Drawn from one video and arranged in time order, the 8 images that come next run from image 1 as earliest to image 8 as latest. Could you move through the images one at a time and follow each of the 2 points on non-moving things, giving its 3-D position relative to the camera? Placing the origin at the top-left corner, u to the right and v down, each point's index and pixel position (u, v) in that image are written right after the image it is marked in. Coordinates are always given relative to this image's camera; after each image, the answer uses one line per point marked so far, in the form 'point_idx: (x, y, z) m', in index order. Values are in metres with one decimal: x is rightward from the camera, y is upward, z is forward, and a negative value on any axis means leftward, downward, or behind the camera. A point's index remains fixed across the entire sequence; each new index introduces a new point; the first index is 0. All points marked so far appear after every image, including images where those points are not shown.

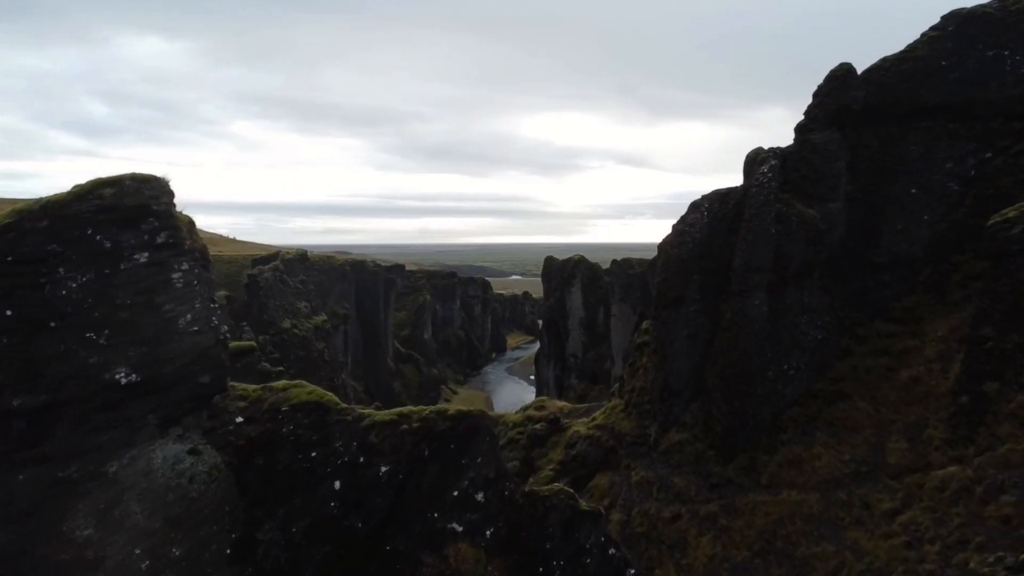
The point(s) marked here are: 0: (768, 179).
0: (+6.0, +2.5, +15.8) m
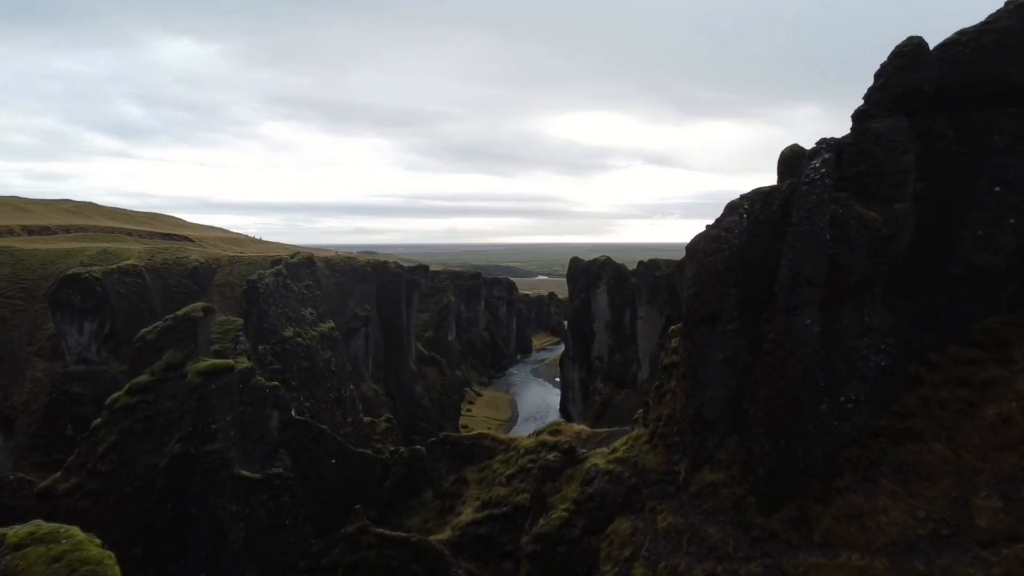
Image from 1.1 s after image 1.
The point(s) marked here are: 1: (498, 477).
0: (+6.1, +2.2, +13.4) m
1: (-0.4, -5.3, +19.2) m
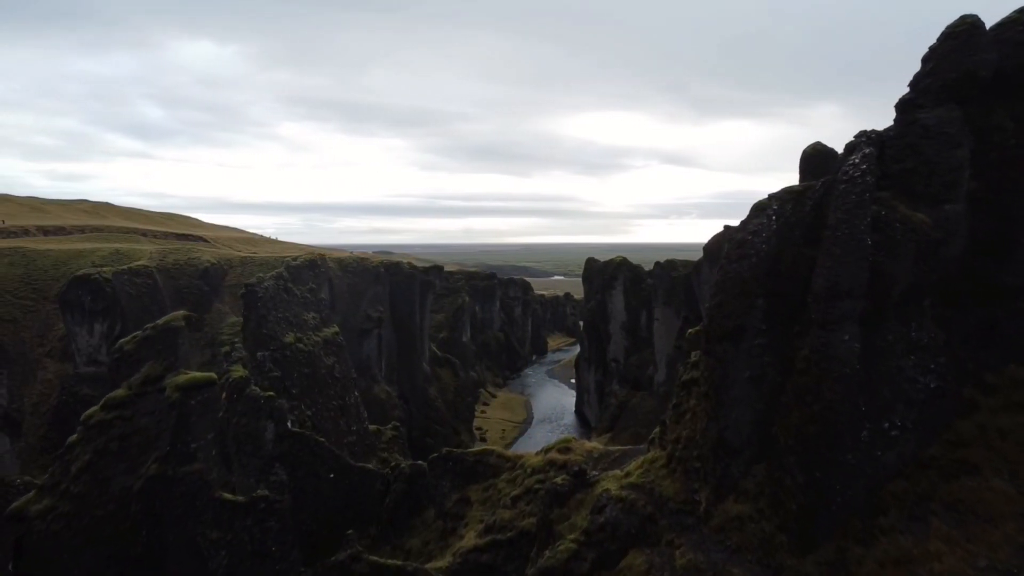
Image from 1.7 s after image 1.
0: (+6.1, +2.0, +12.0) m
1: (-0.2, -5.5, +17.8) m
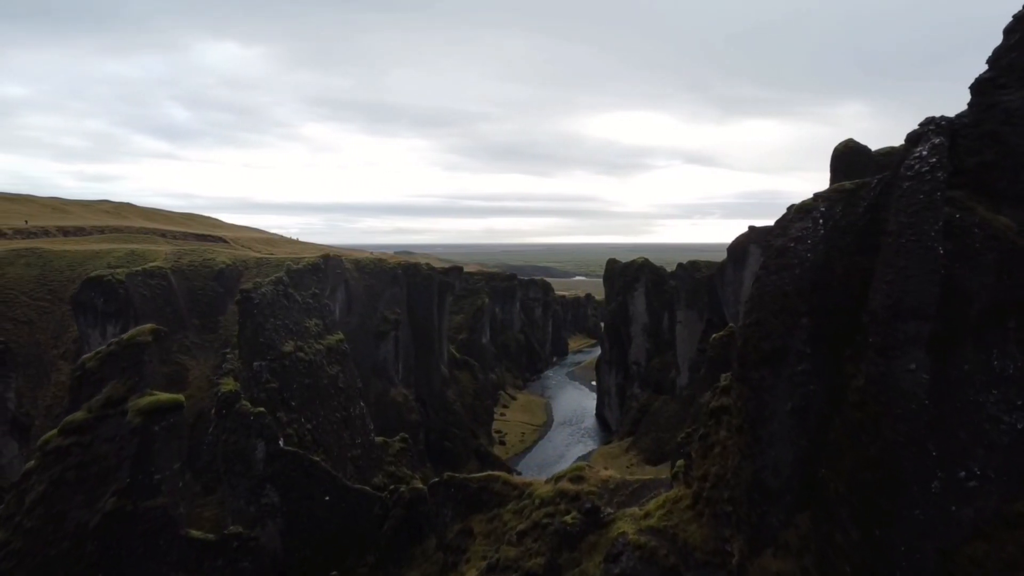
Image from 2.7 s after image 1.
0: (+6.1, +1.8, +10.0) m
1: (-0.1, -5.8, +16.1) m
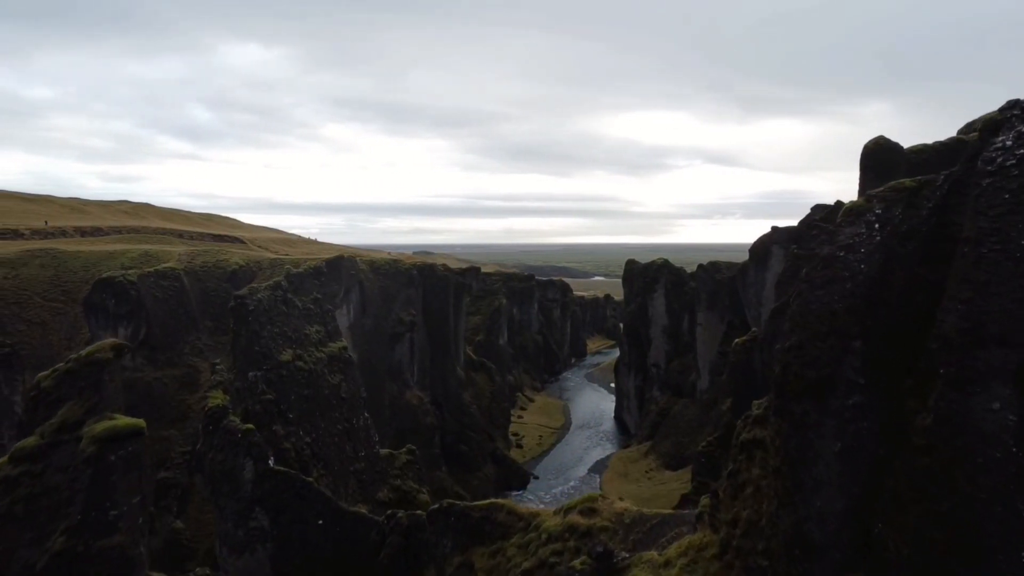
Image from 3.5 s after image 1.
0: (+6.0, +1.5, +8.2) m
1: (0.0, -6.0, +14.5) m
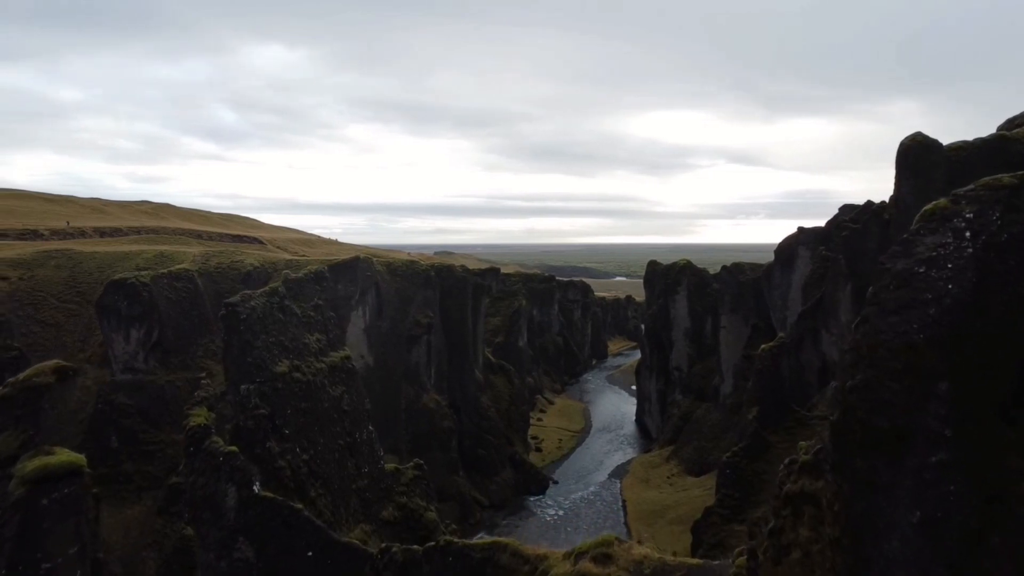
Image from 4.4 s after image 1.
0: (+5.9, +1.2, +6.2) m
1: (+0.1, -6.2, +12.6) m
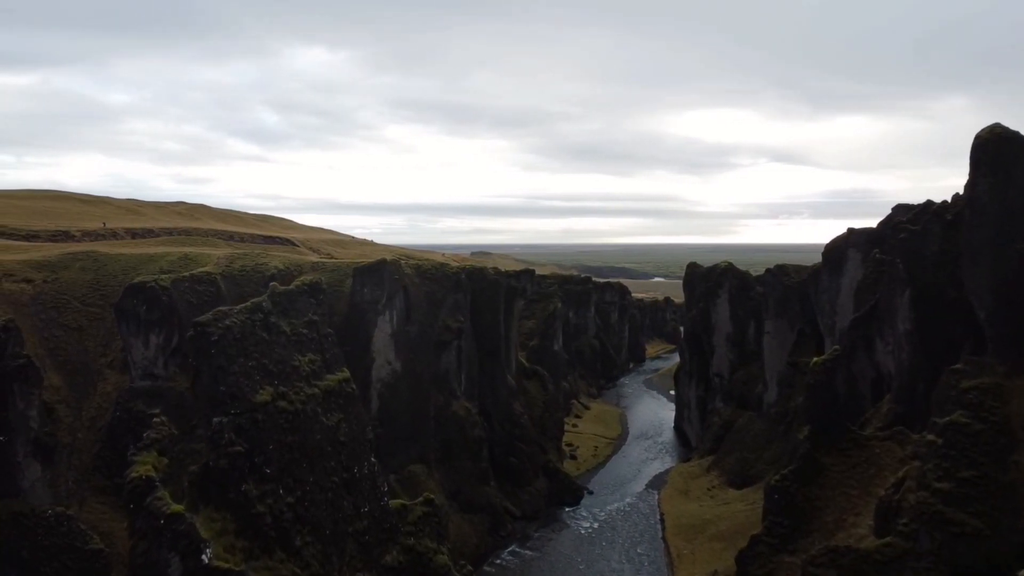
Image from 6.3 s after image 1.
0: (+5.5, +0.7, +2.4) m
1: (0.0, -6.7, +9.1) m
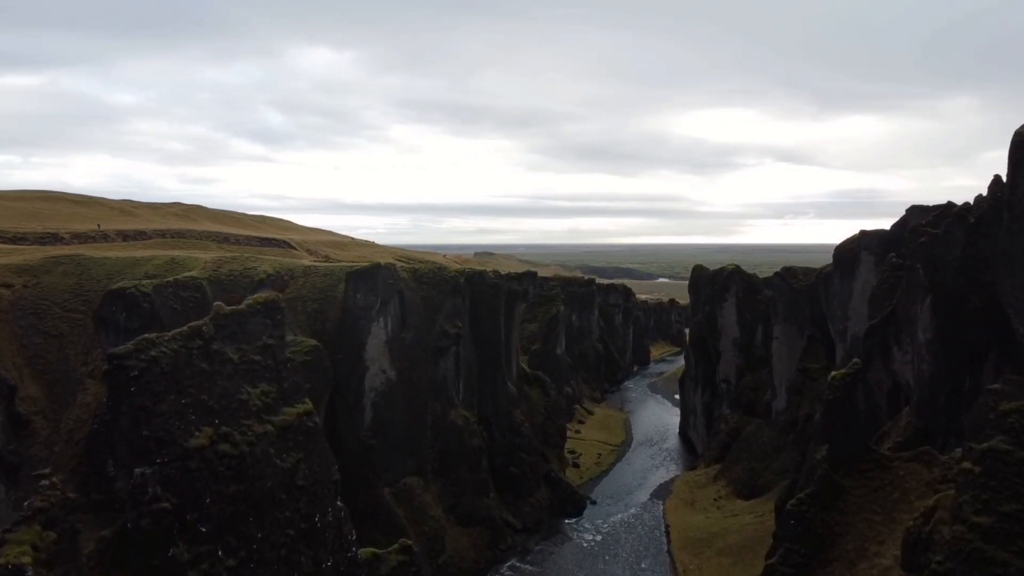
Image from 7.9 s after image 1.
0: (+5.0, +0.1, -0.9) m
1: (-0.6, -7.3, +5.9) m
